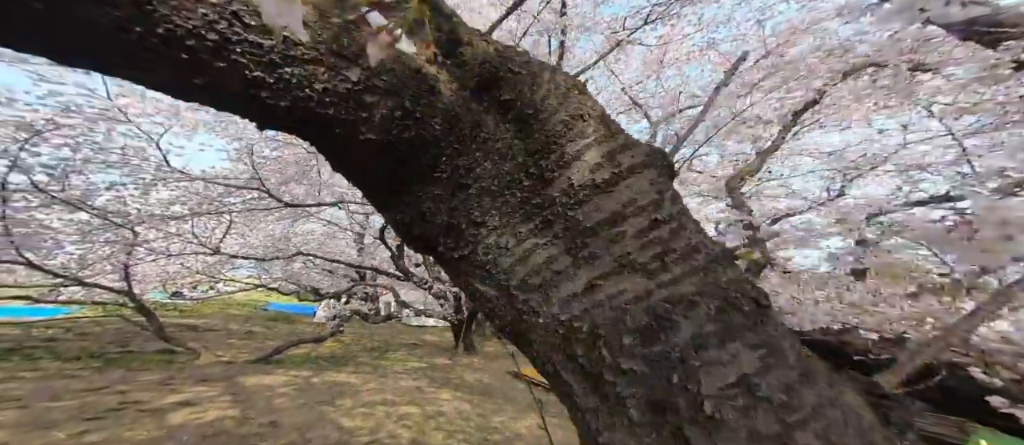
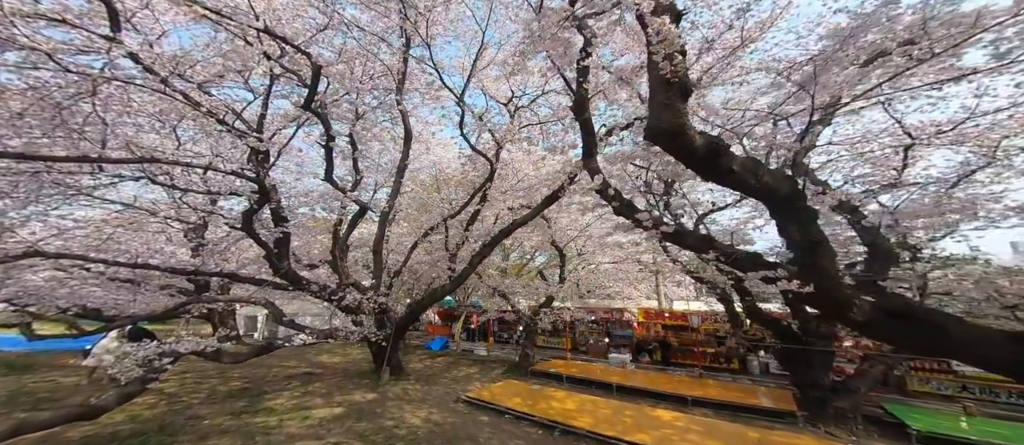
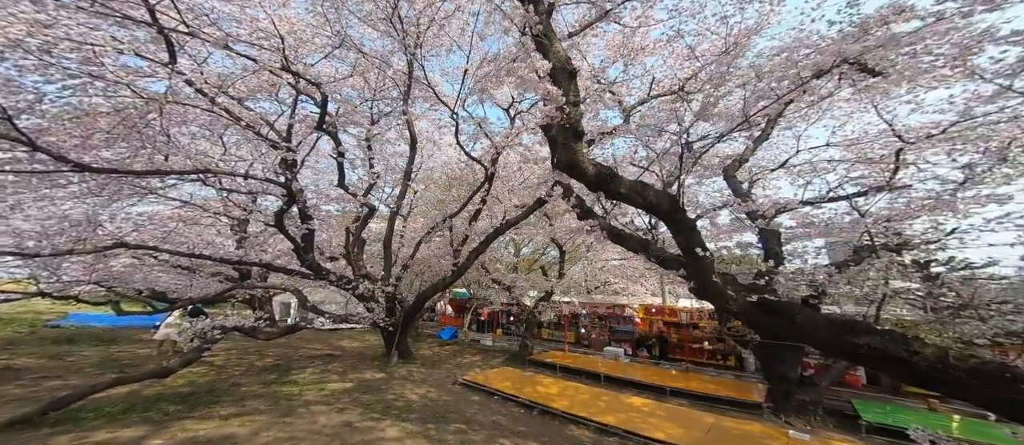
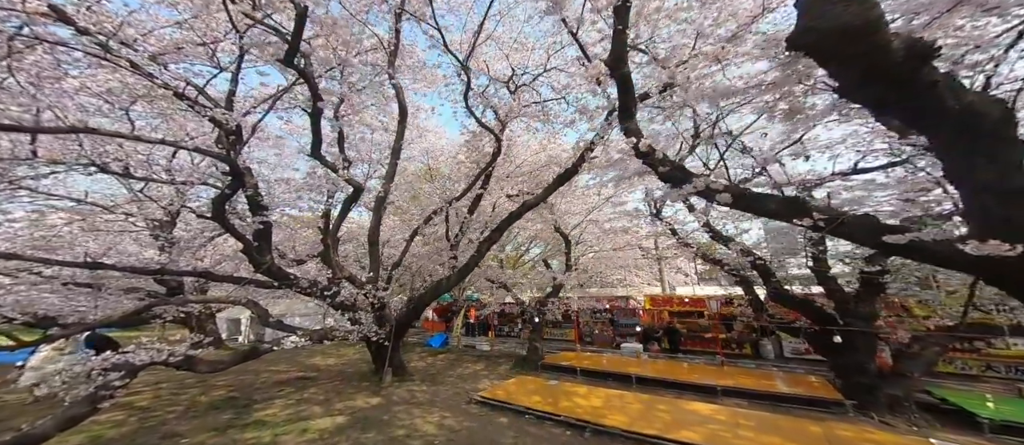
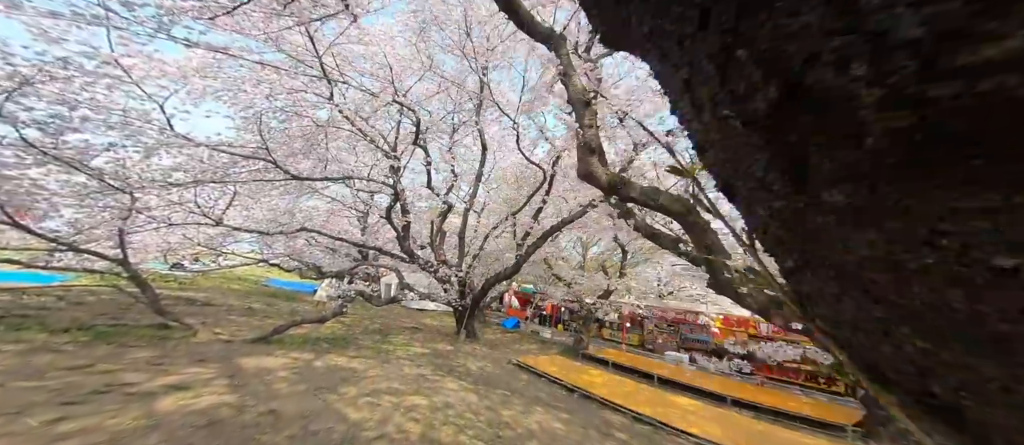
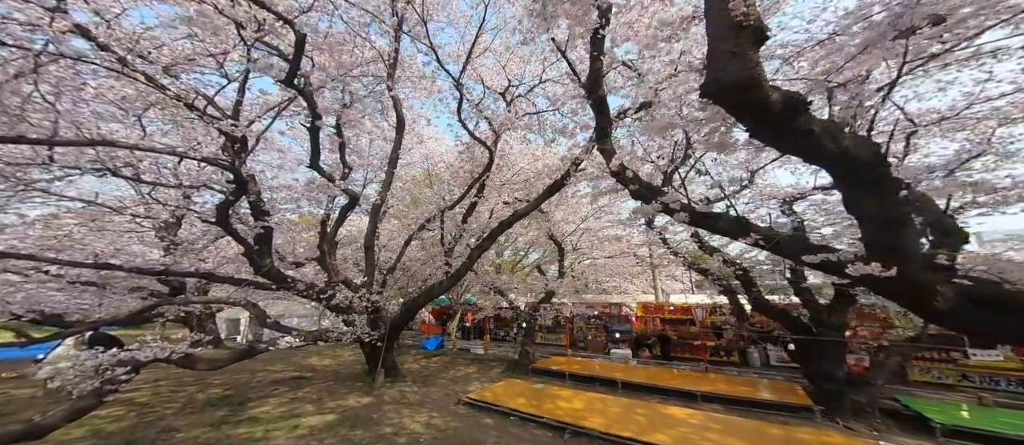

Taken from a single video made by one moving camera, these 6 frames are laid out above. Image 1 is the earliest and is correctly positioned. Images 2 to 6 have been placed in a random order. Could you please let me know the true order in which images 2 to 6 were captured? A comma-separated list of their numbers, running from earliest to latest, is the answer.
5, 3, 2, 6, 4
